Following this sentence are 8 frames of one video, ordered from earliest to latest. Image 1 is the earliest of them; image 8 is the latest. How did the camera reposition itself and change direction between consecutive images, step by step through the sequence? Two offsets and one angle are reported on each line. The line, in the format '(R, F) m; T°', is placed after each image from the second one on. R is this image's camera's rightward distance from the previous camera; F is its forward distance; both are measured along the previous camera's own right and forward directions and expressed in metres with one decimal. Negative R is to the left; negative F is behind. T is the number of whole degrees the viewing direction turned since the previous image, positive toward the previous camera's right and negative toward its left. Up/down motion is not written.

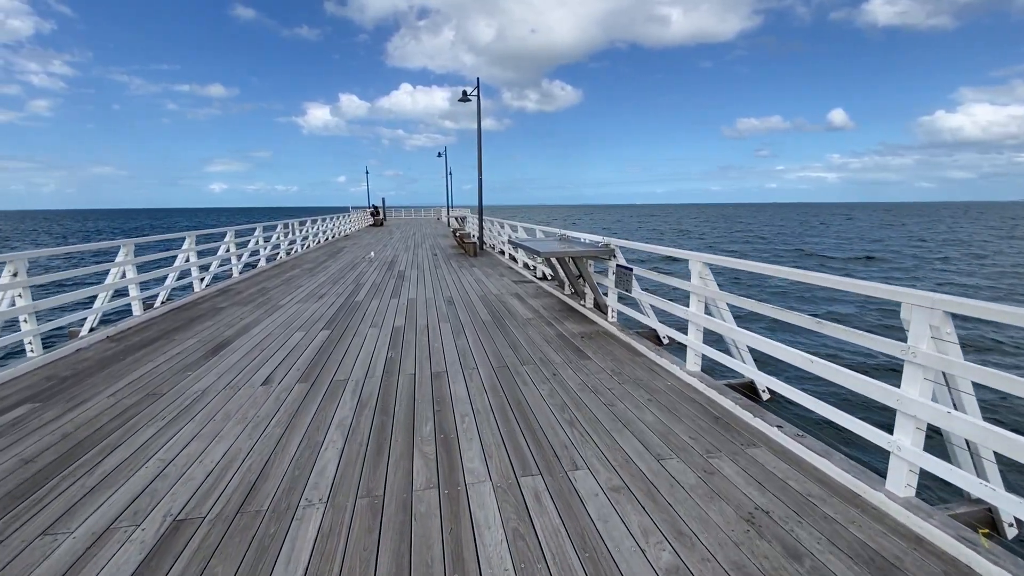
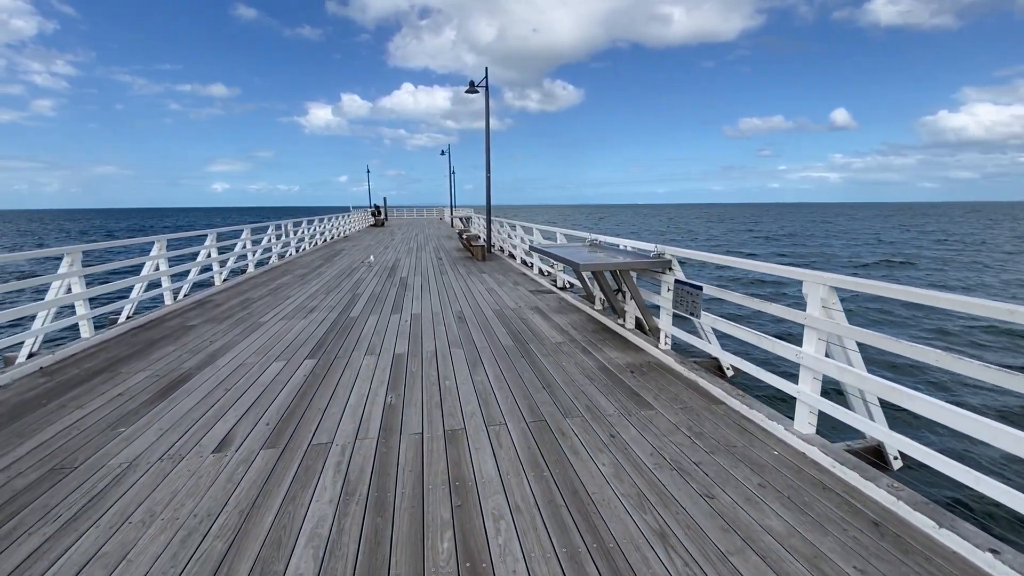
(-0.2, +1.0) m; 0°
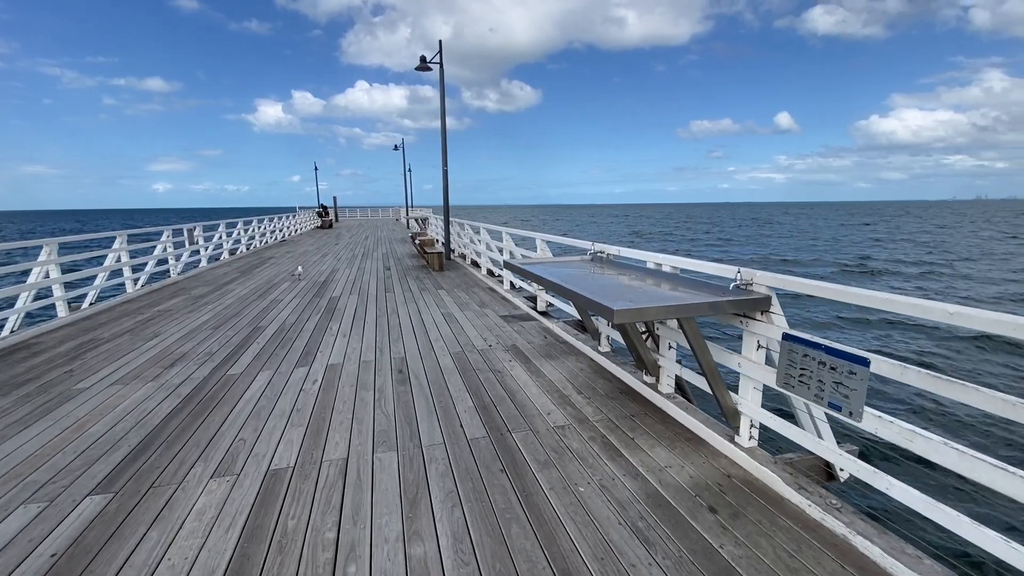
(0.0, +1.8) m; +5°
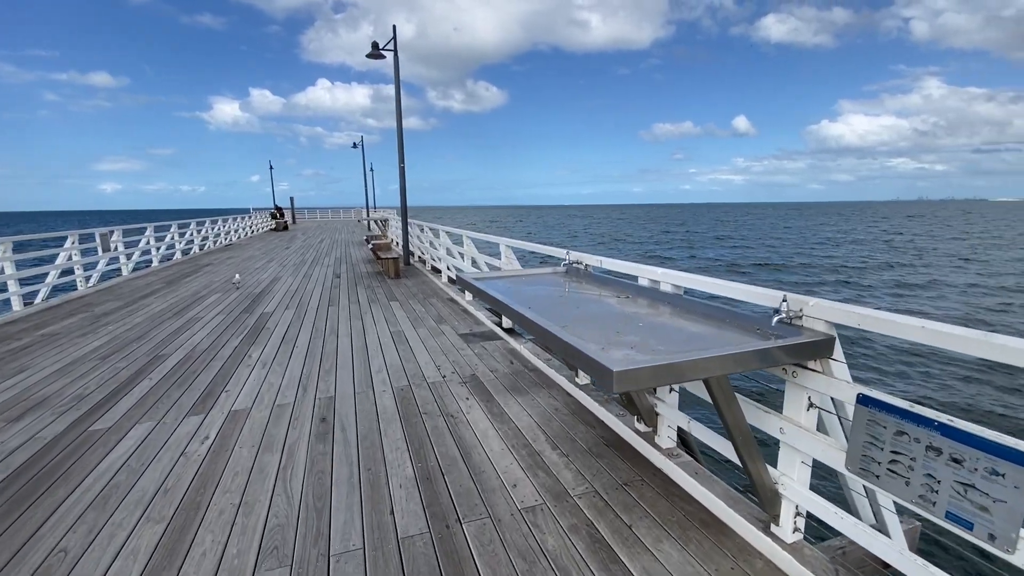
(+0.1, +0.7) m; +4°
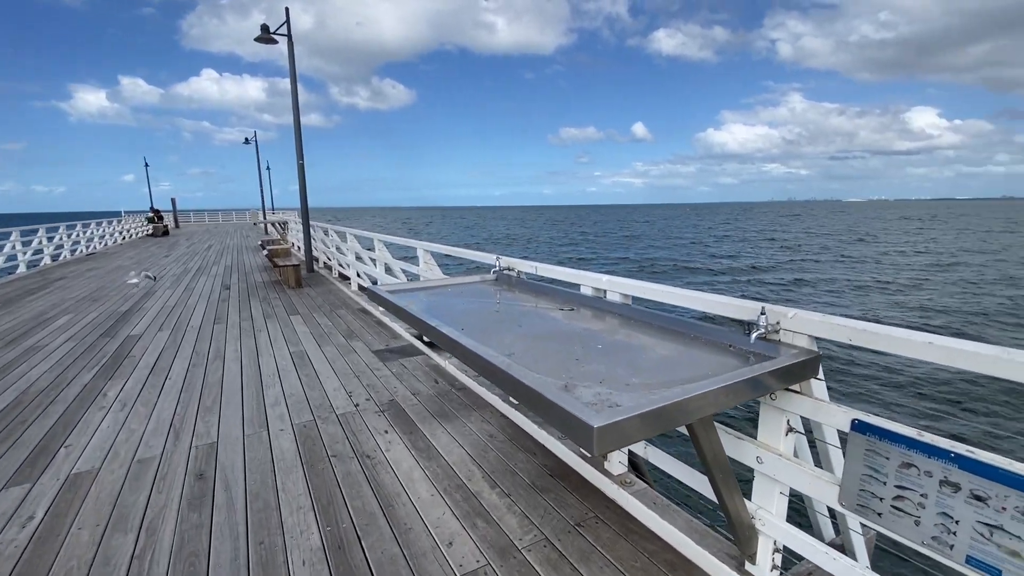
(0.0, +0.4) m; +10°
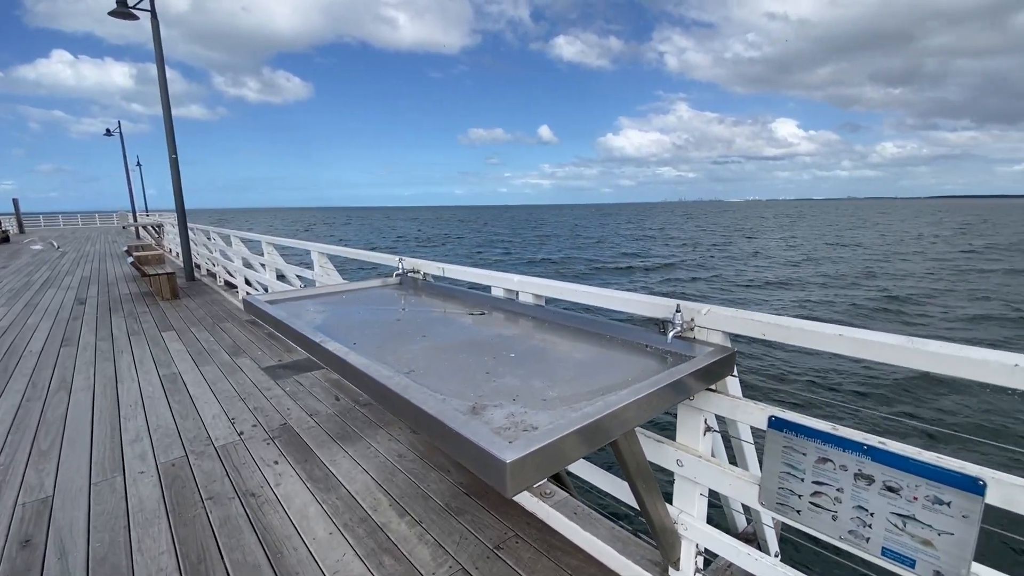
(0.0, +0.2) m; +10°
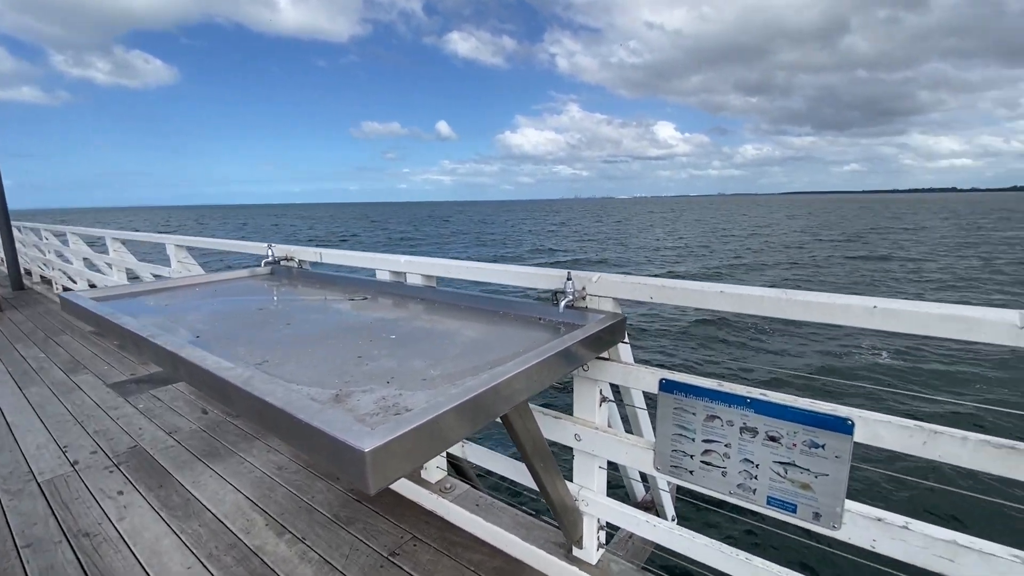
(+0.1, +0.1) m; +11°
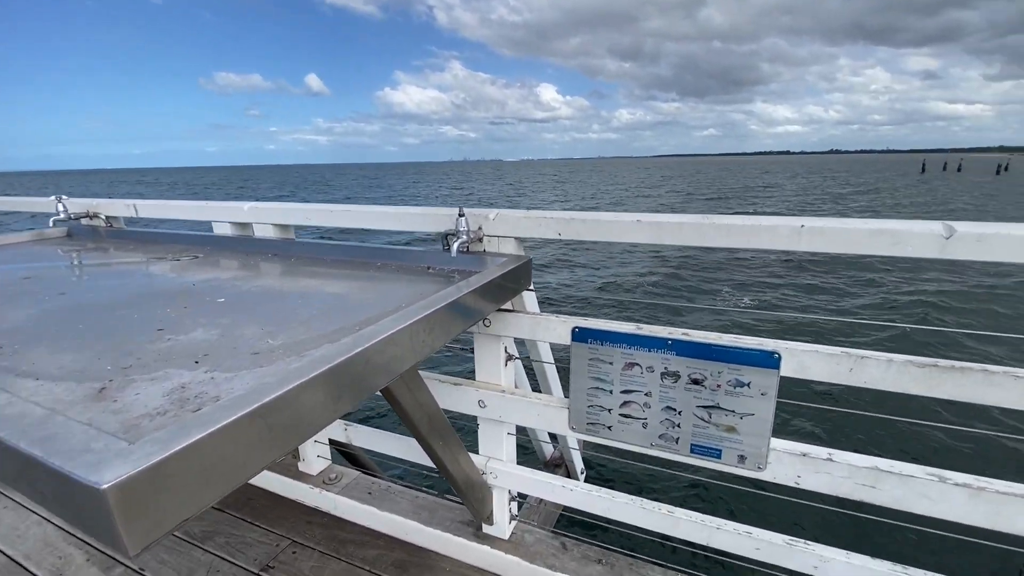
(0.0, +0.2) m; +13°
